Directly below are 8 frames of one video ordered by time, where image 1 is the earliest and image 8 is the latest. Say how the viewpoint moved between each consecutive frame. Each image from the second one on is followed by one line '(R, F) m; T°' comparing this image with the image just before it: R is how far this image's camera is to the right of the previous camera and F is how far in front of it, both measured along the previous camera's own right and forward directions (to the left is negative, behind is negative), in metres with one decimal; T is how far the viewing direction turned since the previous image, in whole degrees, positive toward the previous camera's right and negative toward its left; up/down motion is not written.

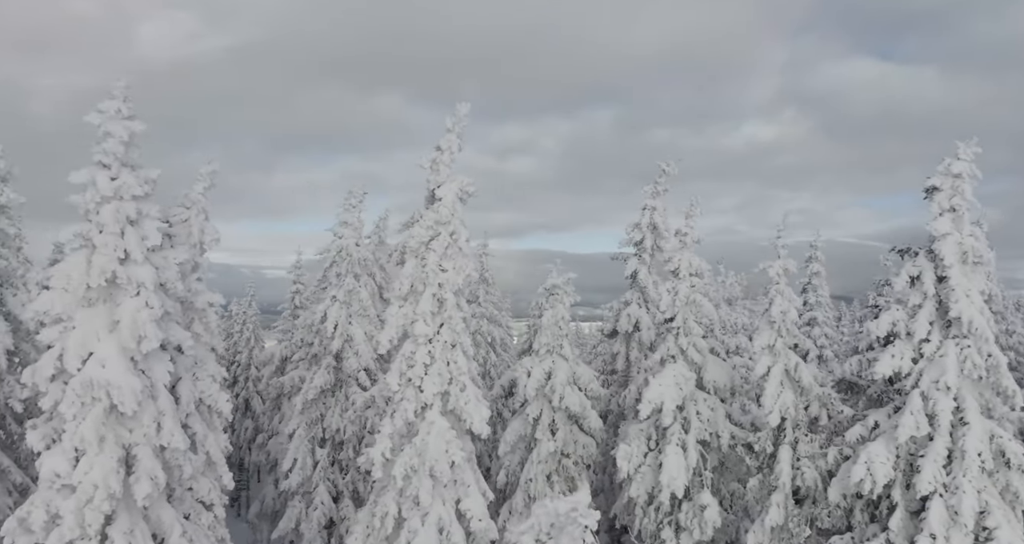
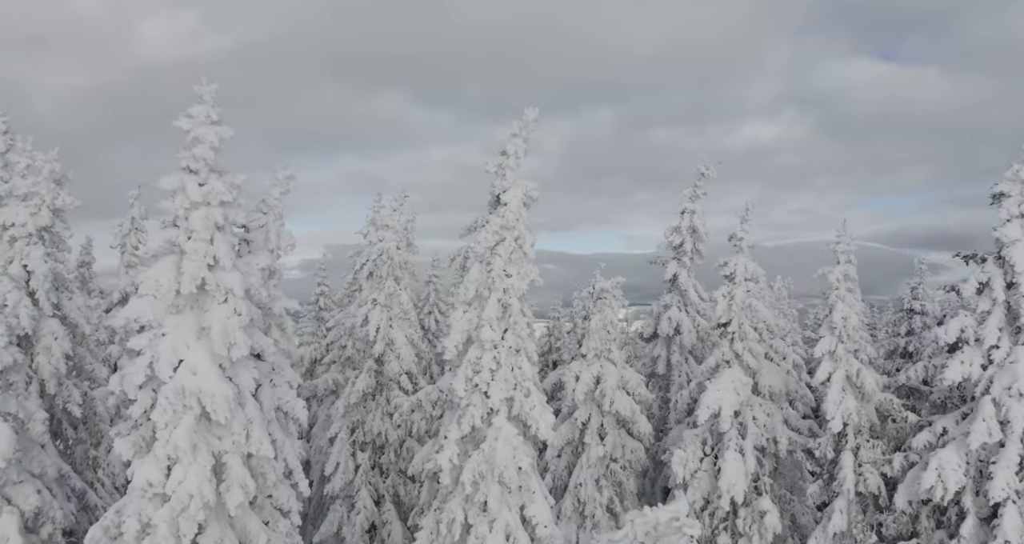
(-1.9, +0.1) m; 0°
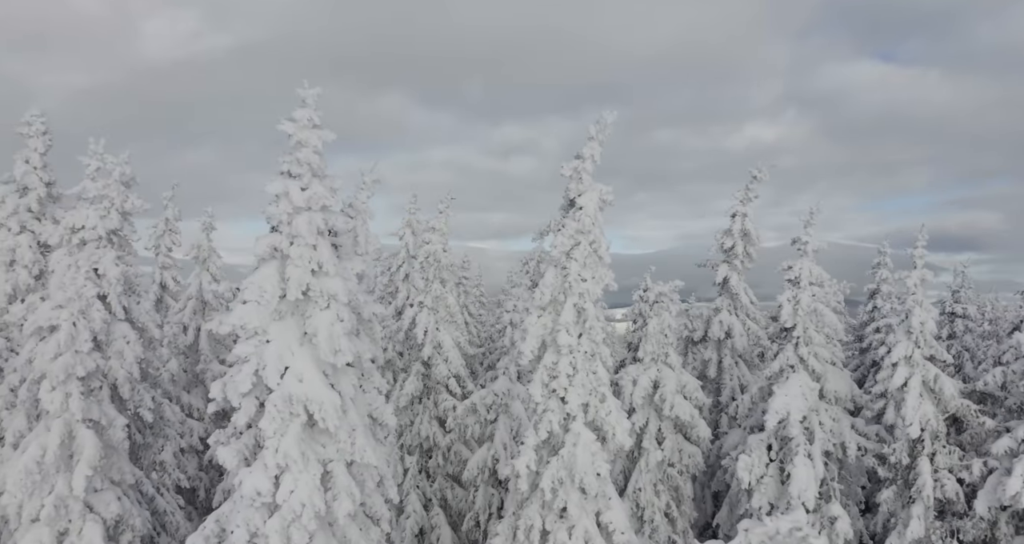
(-2.2, +0.2) m; 0°
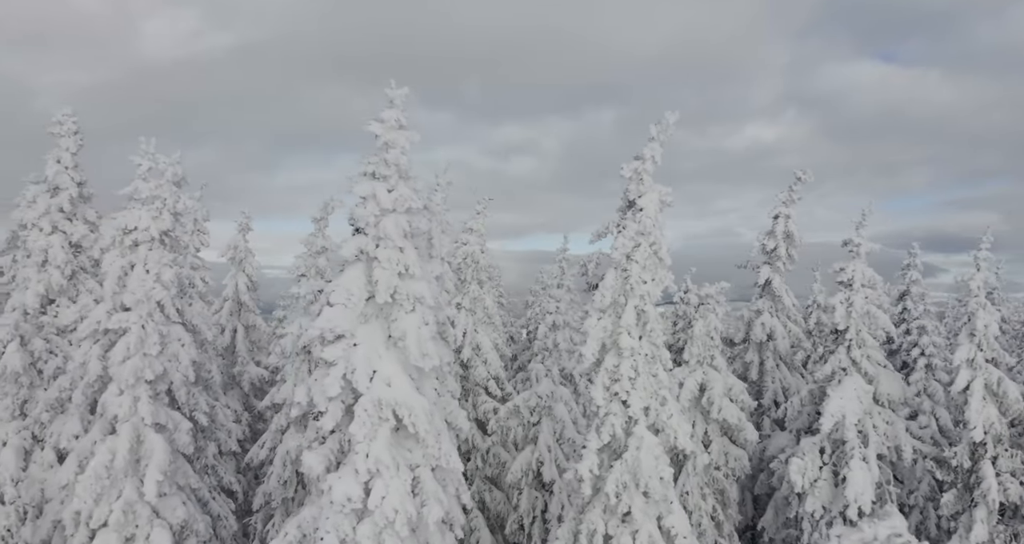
(-1.8, +0.2) m; 0°
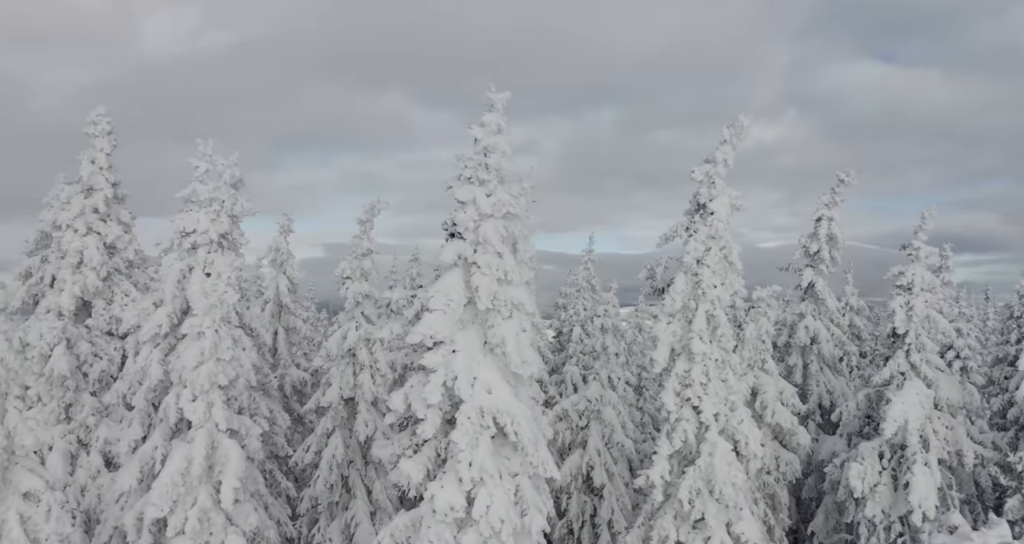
(-2.0, +0.2) m; 0°
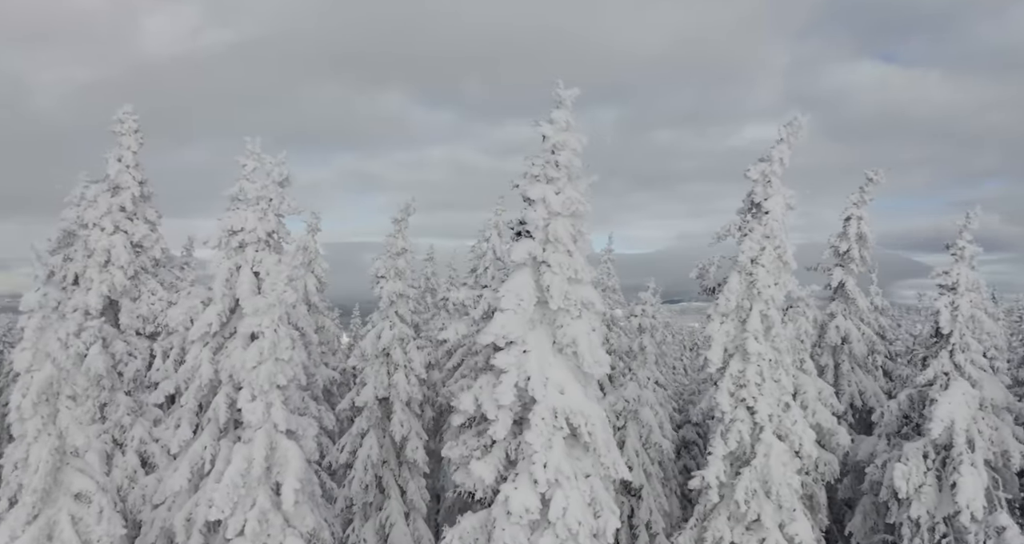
(-1.5, +0.2) m; 0°
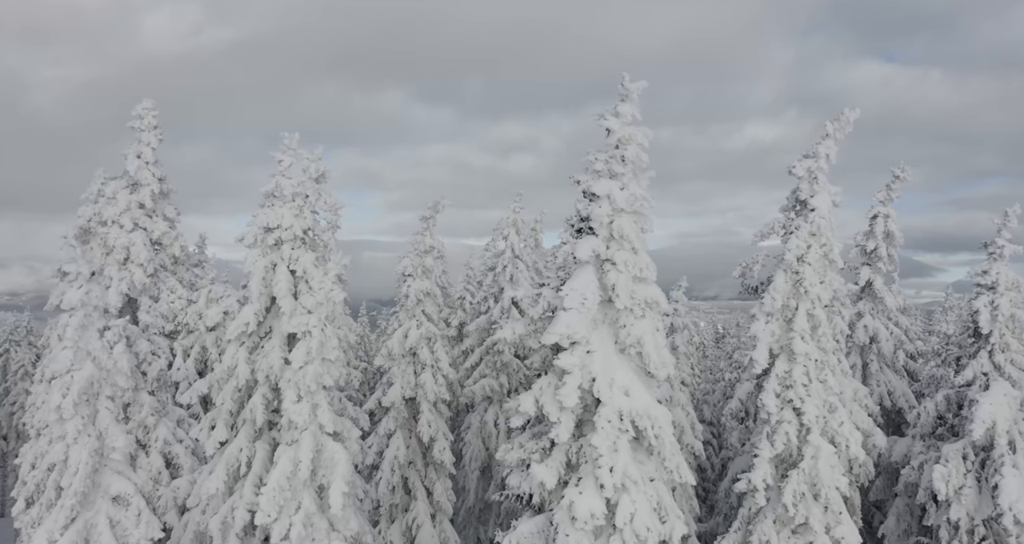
(-1.2, +0.3) m; 0°
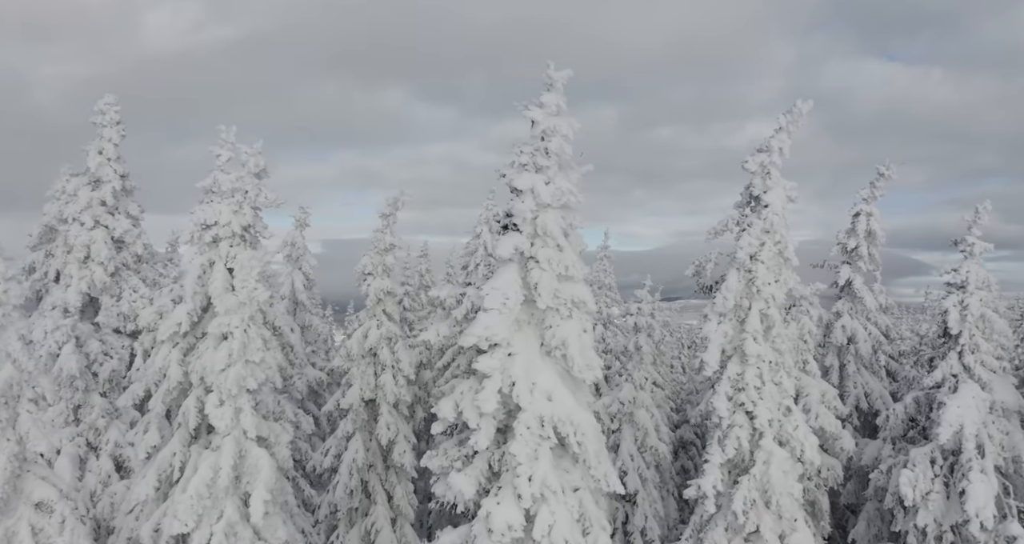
(+1.5, +0.7) m; 0°
